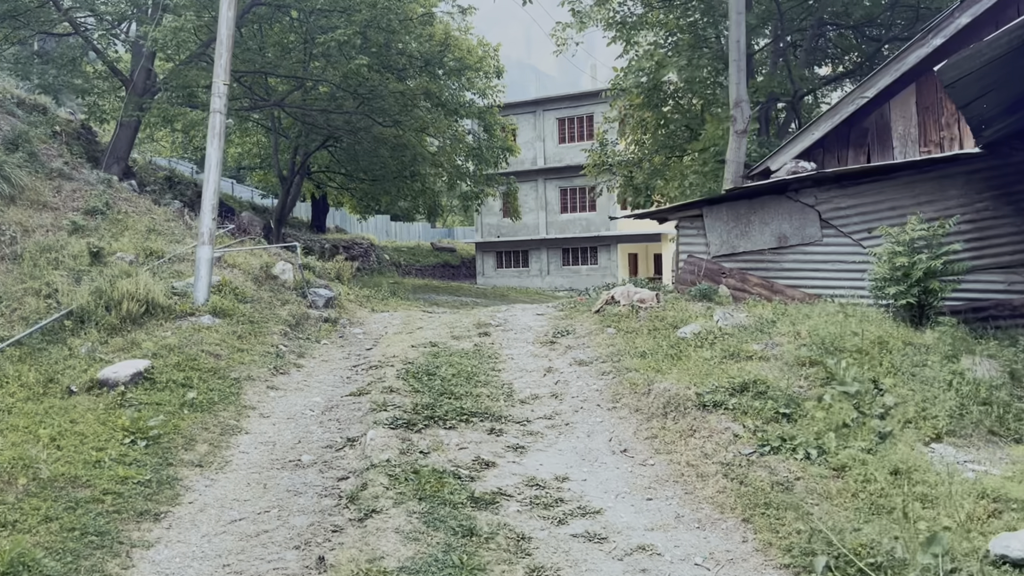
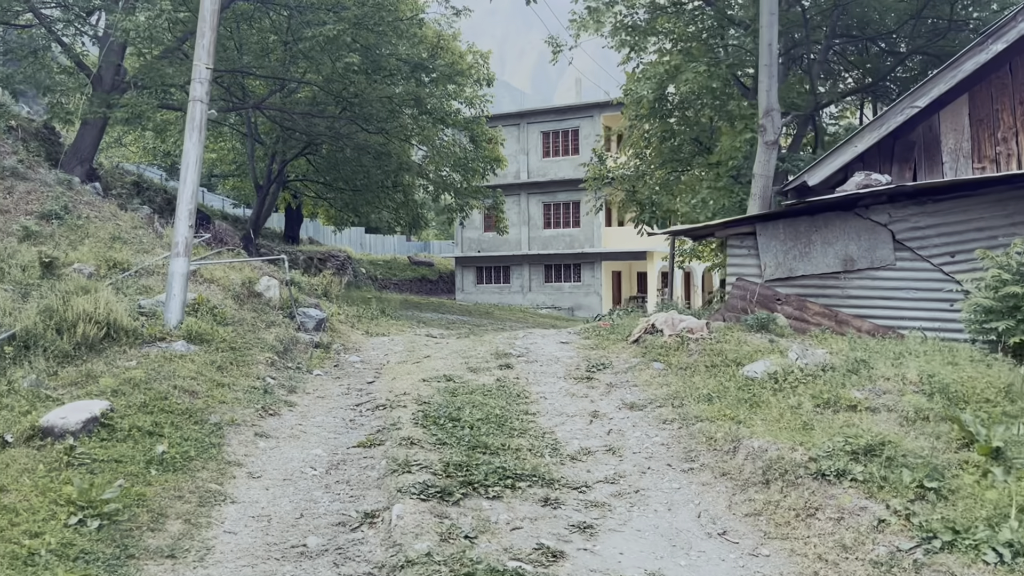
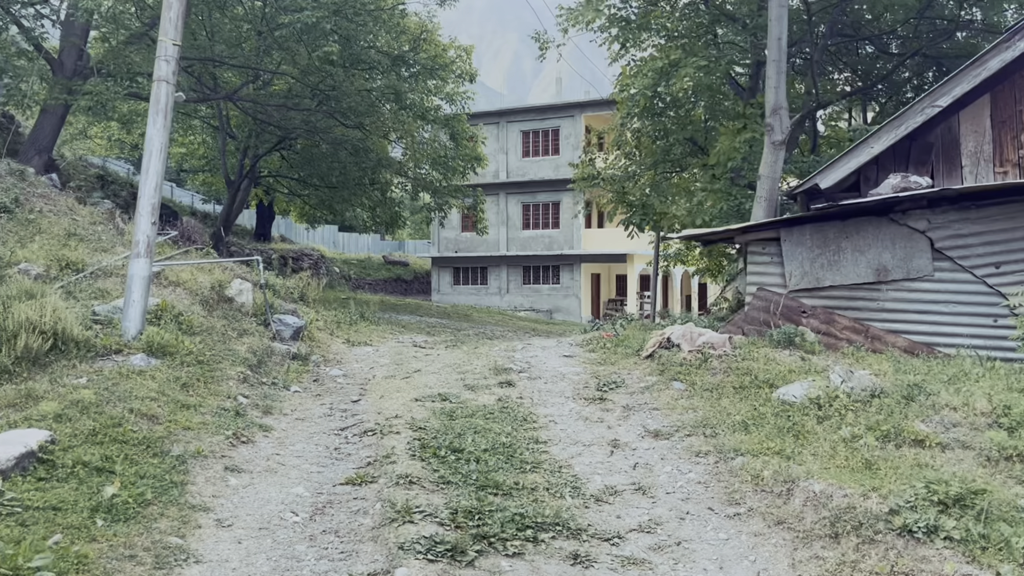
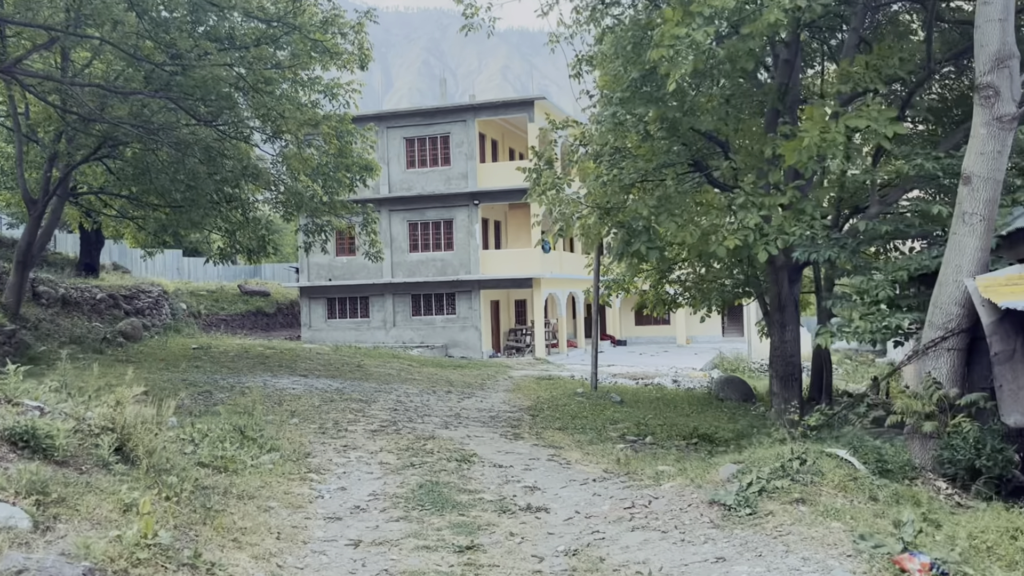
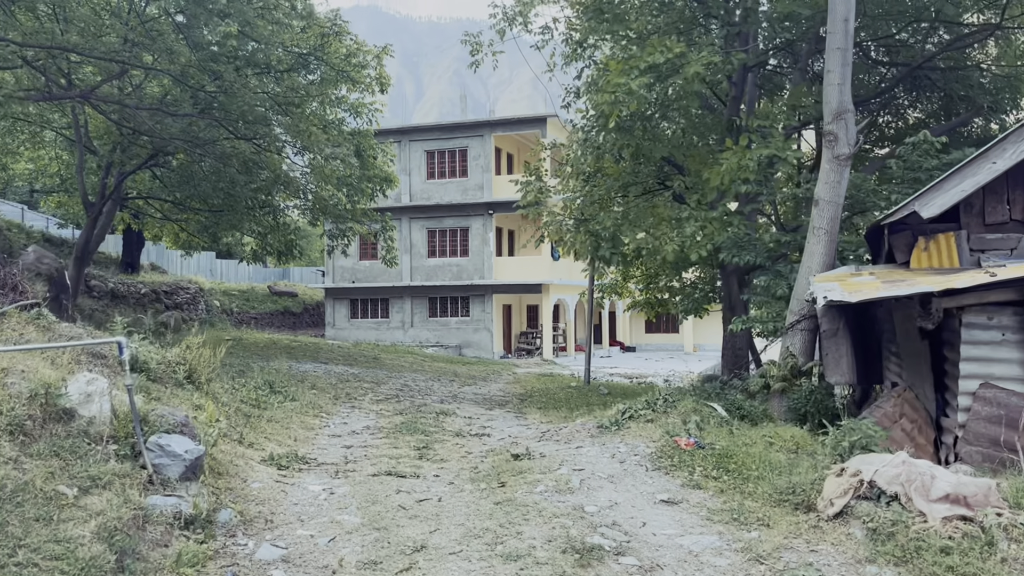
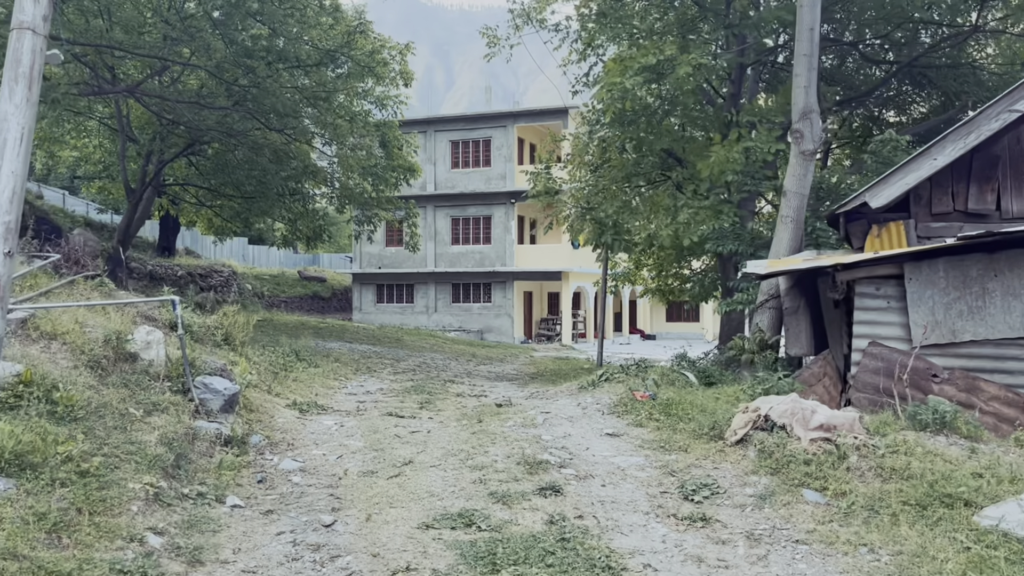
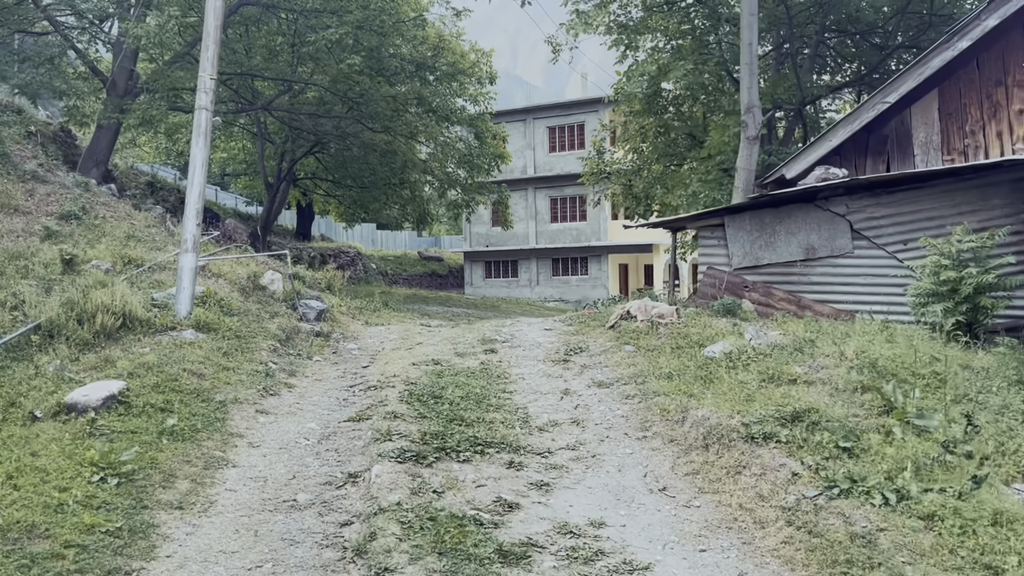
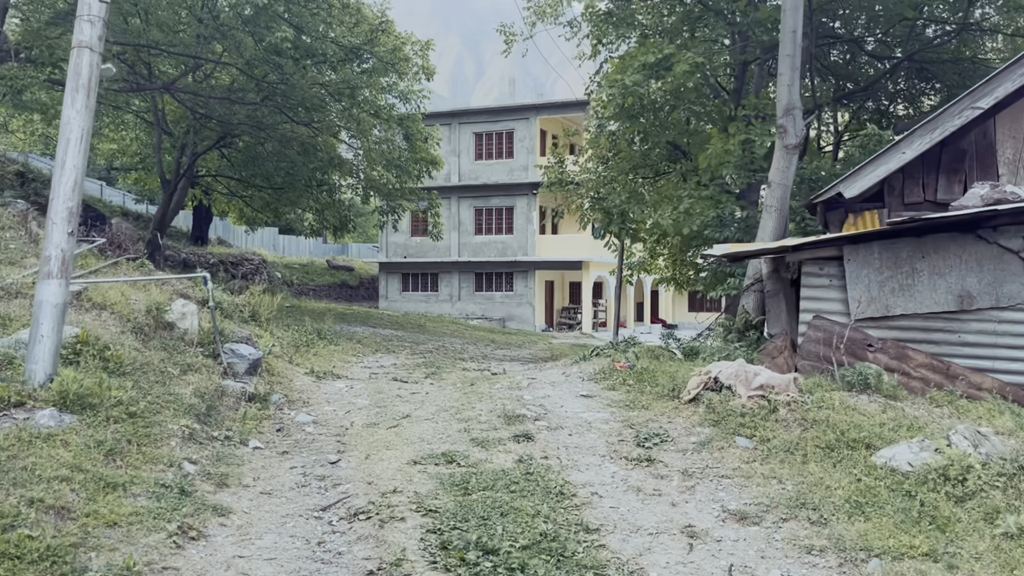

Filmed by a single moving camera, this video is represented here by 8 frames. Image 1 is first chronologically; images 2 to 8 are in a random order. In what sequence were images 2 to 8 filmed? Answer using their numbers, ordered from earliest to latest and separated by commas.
7, 2, 3, 8, 6, 5, 4
